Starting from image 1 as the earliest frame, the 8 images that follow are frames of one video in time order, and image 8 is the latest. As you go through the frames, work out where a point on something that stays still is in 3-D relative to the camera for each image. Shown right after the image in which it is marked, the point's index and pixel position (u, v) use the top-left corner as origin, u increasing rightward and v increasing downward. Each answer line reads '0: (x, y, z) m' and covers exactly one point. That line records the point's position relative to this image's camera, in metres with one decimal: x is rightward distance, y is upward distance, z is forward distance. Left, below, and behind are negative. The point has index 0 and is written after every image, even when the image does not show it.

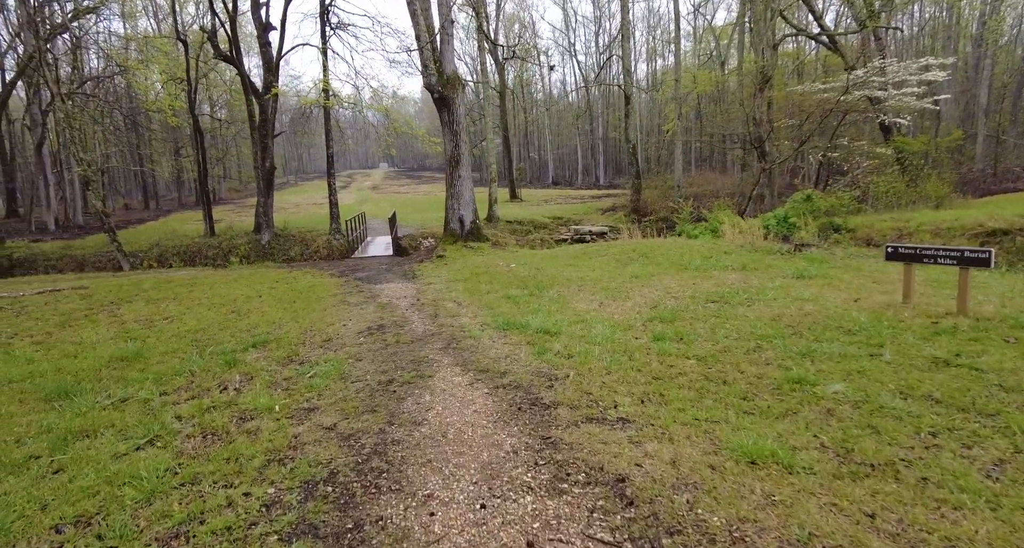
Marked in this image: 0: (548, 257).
0: (+0.8, +0.4, +12.5) m
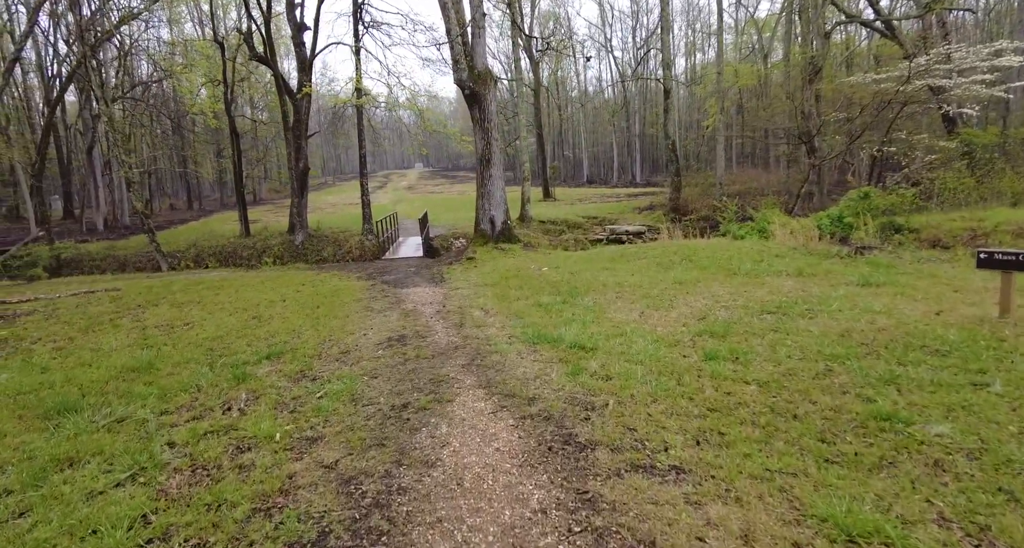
0: (+1.5, +0.3, +11.8) m
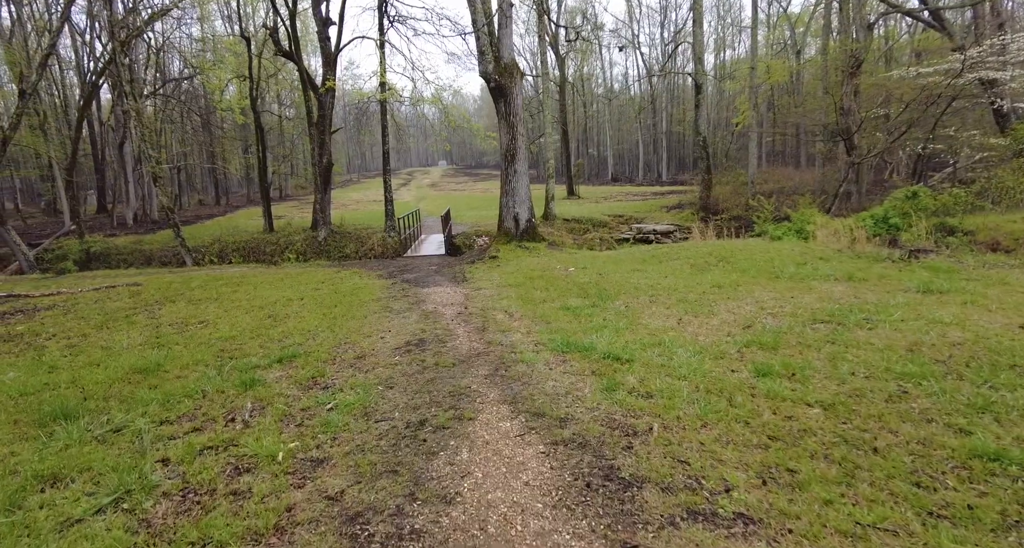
0: (+2.0, +0.3, +11.3) m
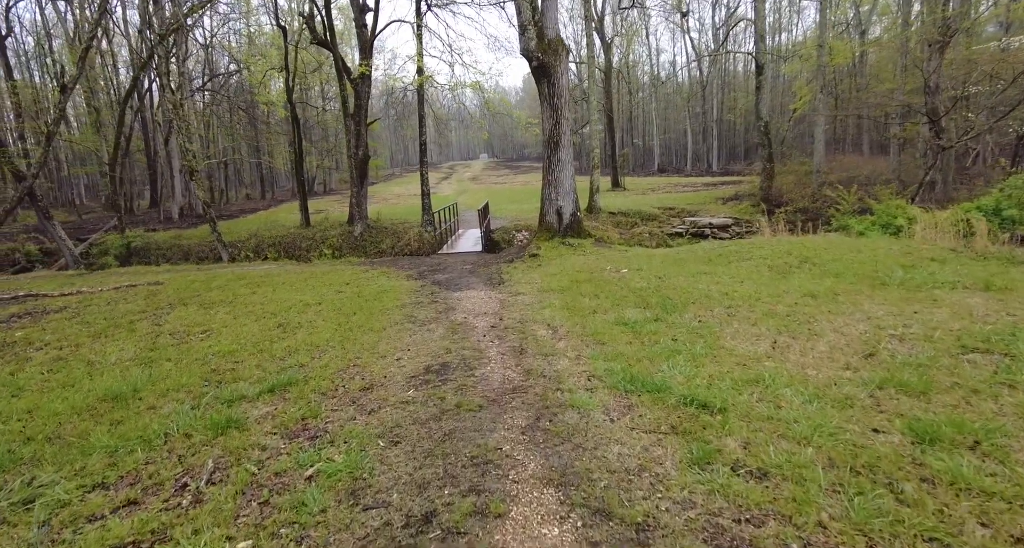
0: (+2.8, +0.2, +9.9) m
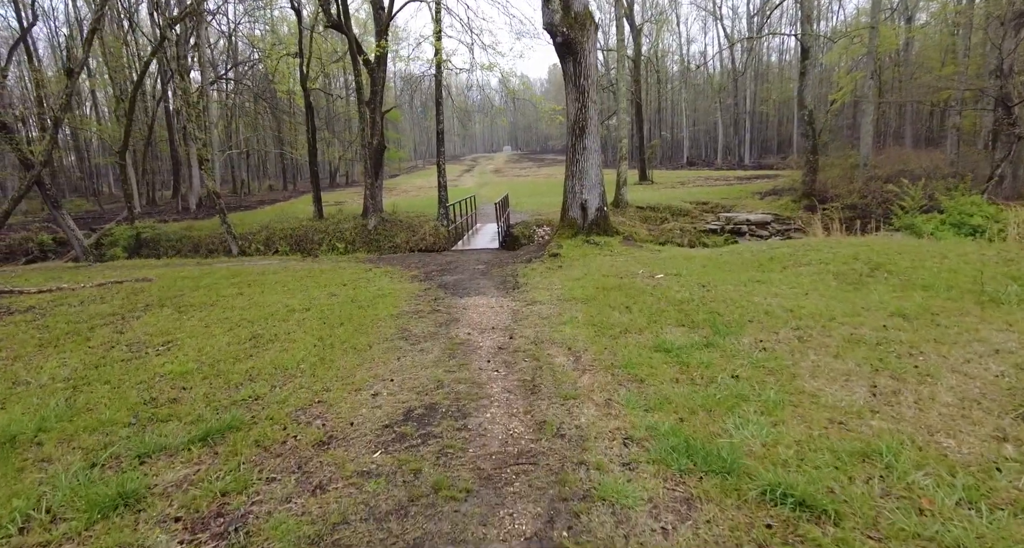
0: (+3.0, +0.2, +8.5) m
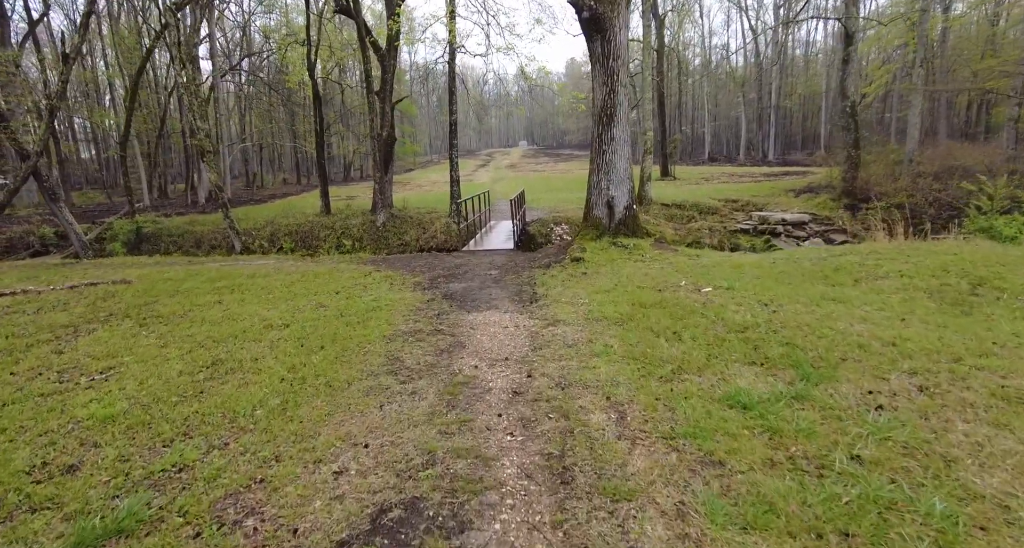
0: (+3.2, 0.0, +7.2) m
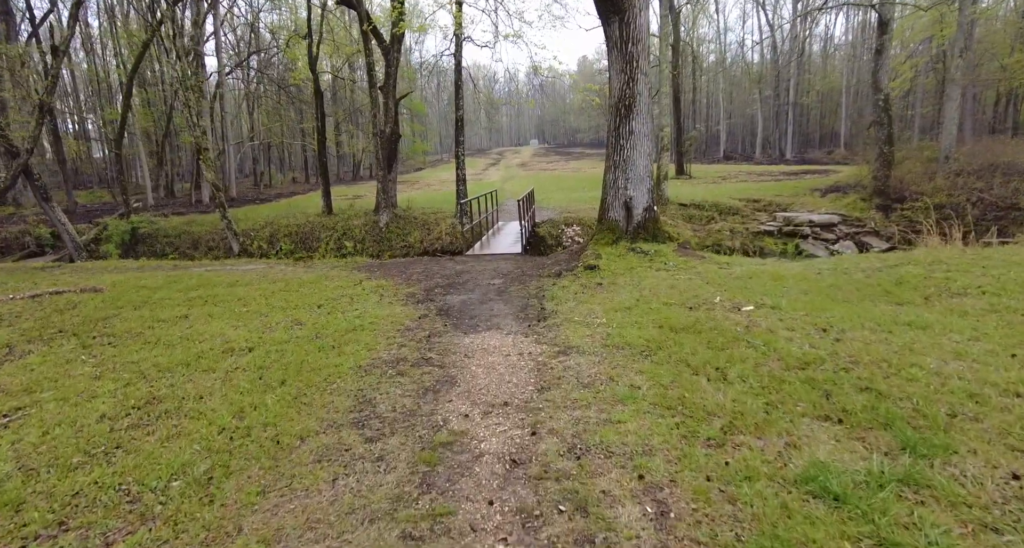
0: (+3.3, -0.2, +6.1) m
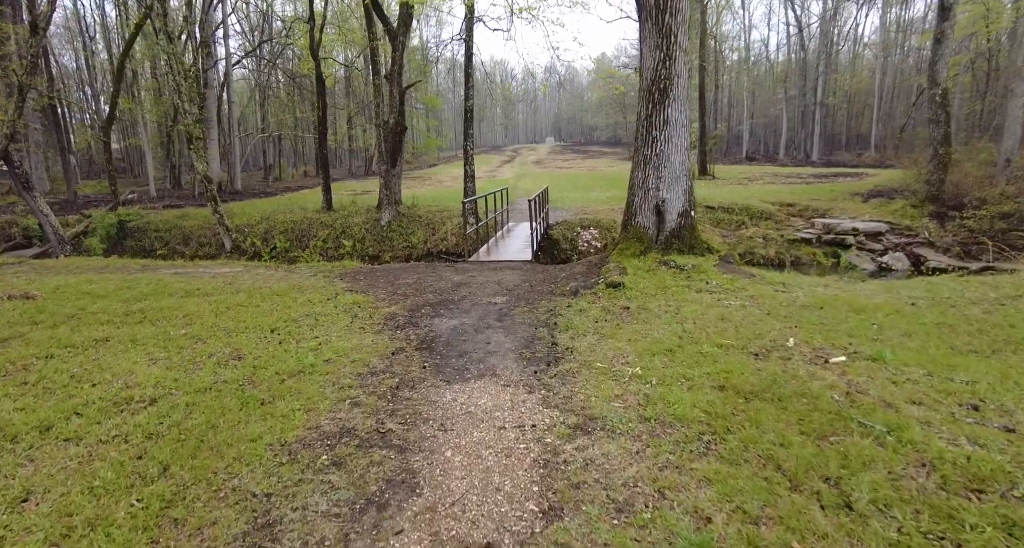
0: (+3.3, -0.4, +4.5) m
